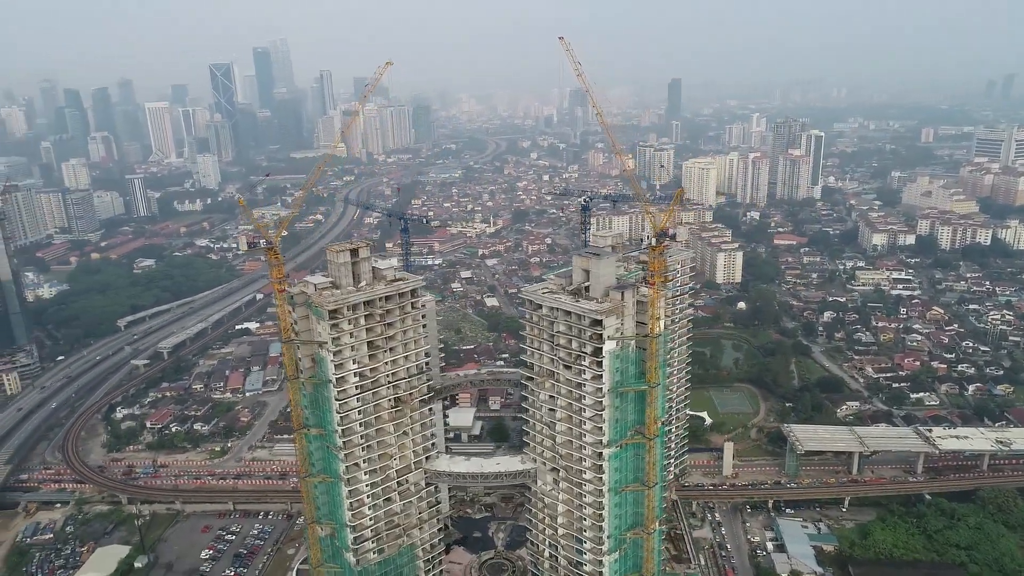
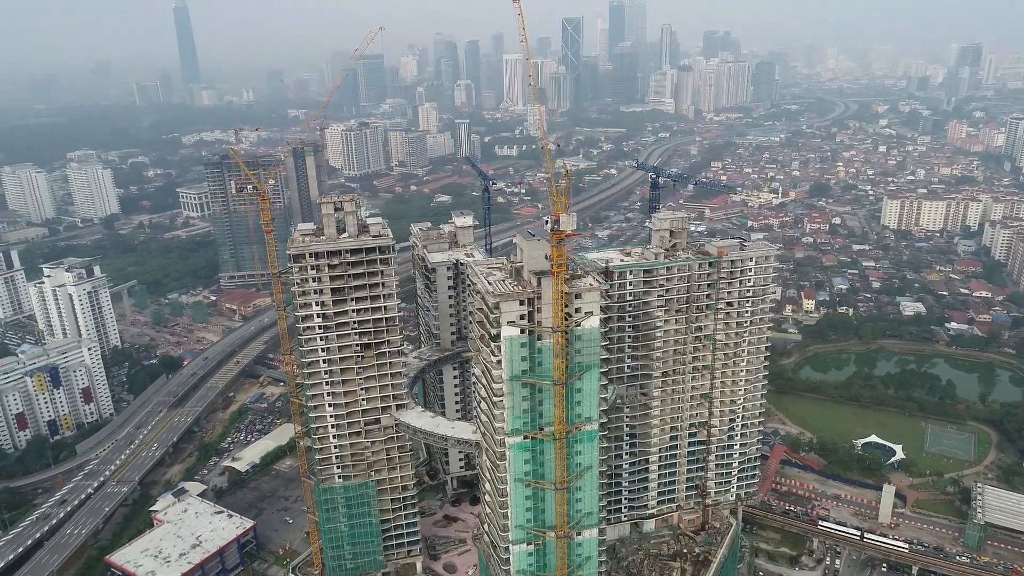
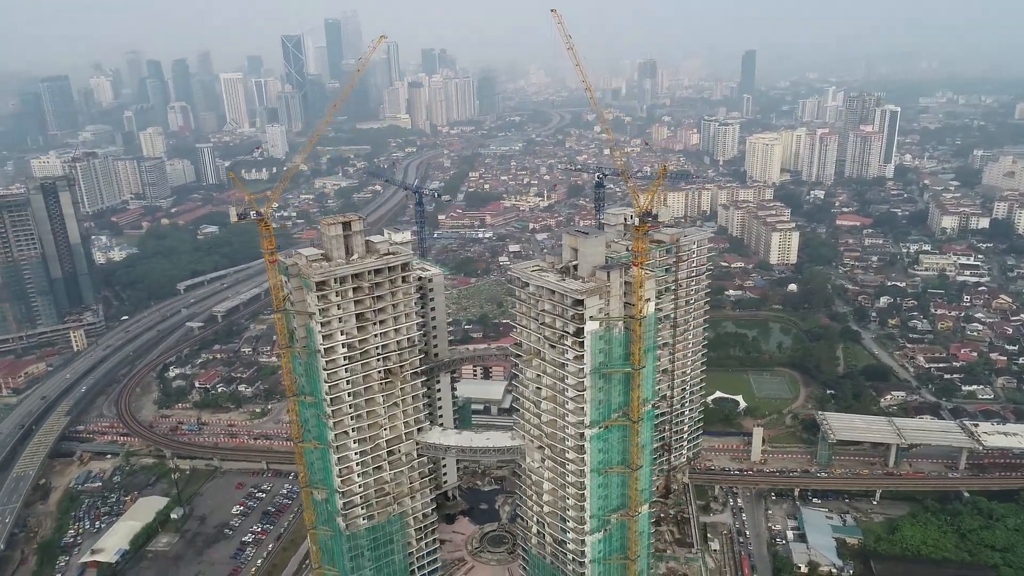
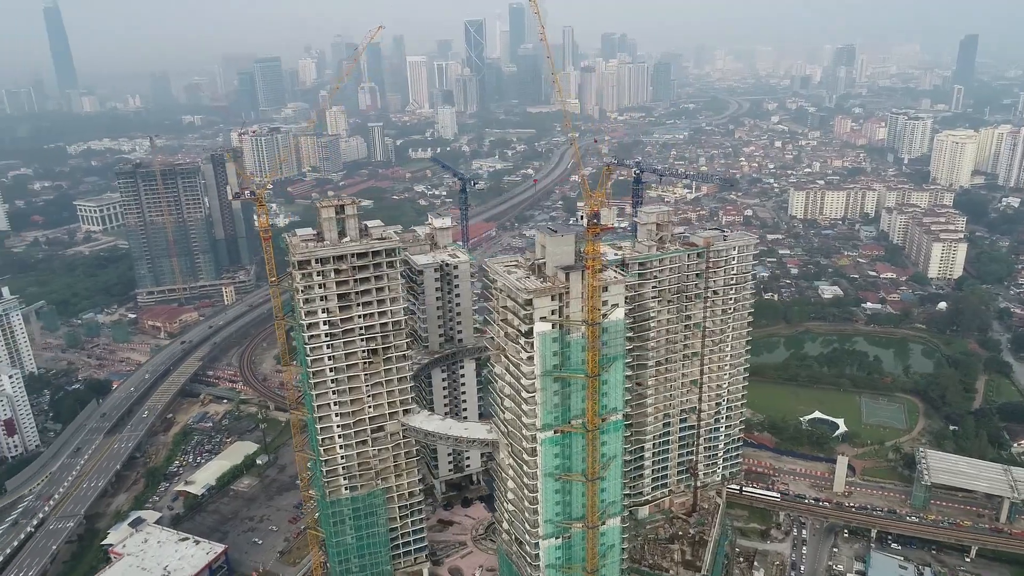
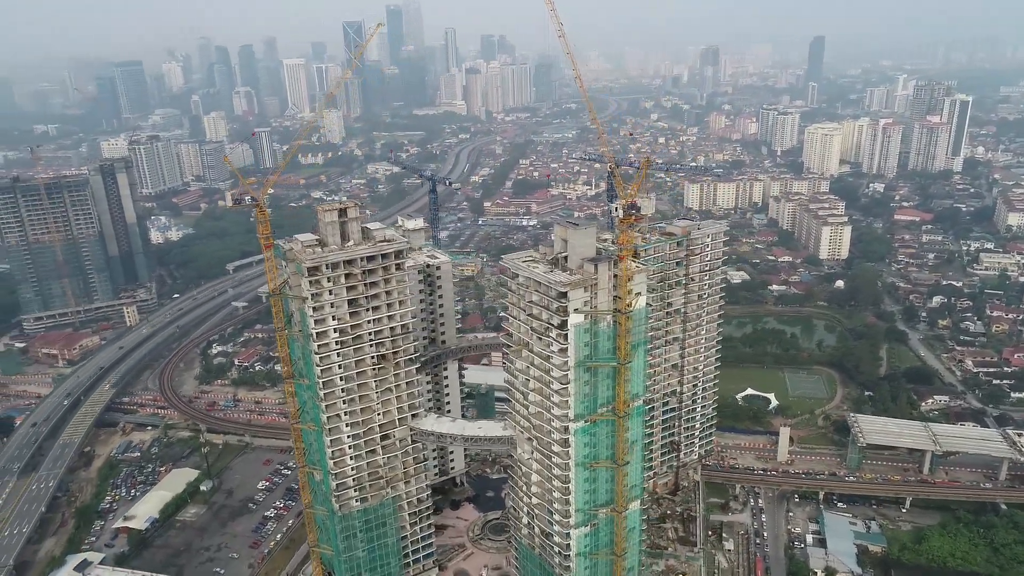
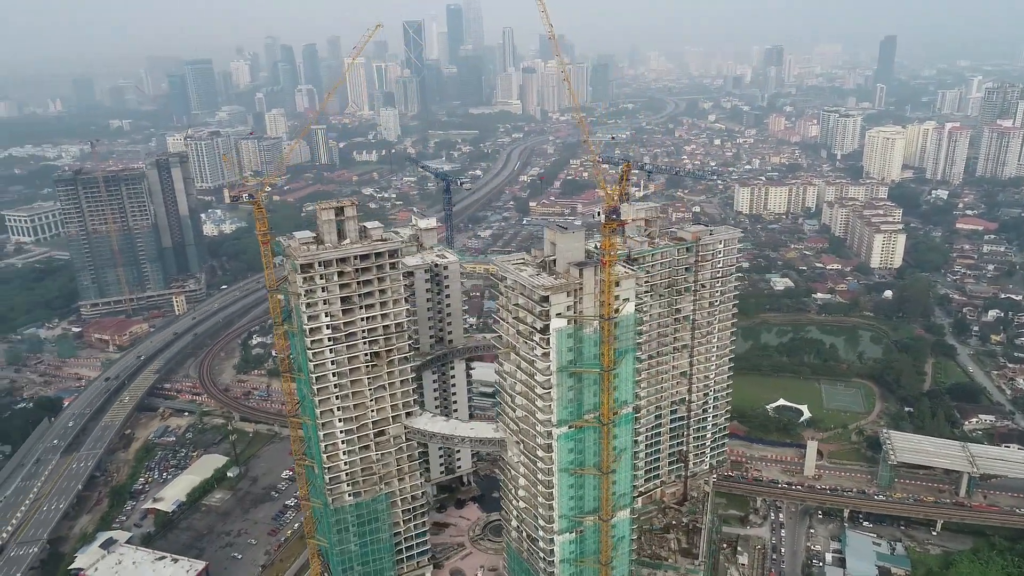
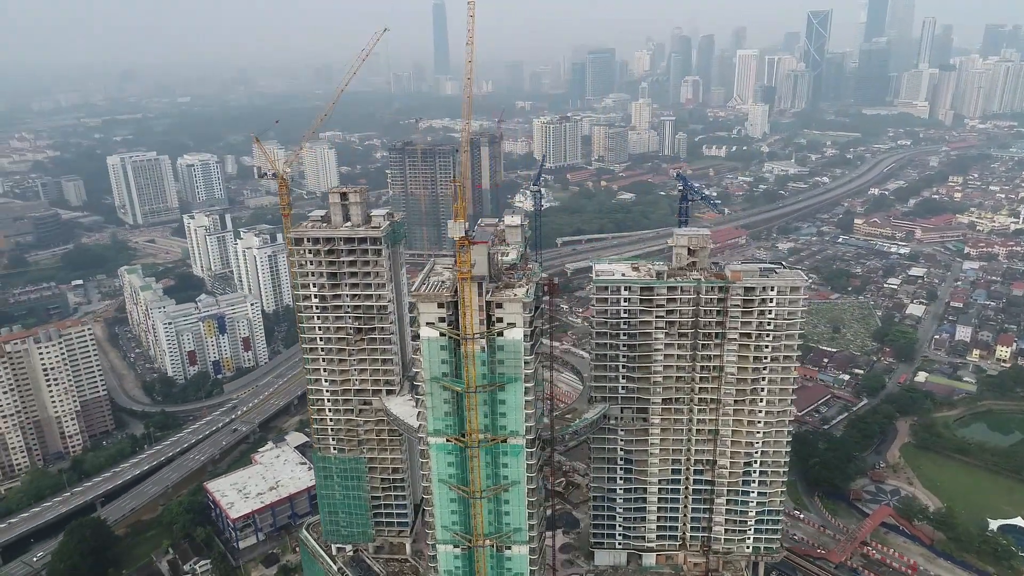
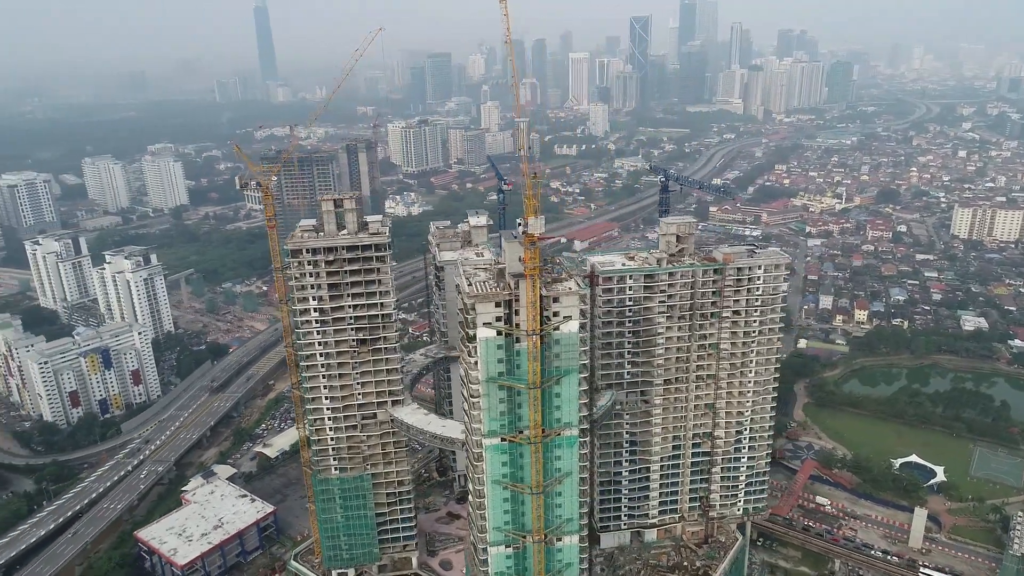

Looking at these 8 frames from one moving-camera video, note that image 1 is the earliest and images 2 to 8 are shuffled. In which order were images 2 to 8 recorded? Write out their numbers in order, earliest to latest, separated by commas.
3, 5, 6, 4, 2, 8, 7
